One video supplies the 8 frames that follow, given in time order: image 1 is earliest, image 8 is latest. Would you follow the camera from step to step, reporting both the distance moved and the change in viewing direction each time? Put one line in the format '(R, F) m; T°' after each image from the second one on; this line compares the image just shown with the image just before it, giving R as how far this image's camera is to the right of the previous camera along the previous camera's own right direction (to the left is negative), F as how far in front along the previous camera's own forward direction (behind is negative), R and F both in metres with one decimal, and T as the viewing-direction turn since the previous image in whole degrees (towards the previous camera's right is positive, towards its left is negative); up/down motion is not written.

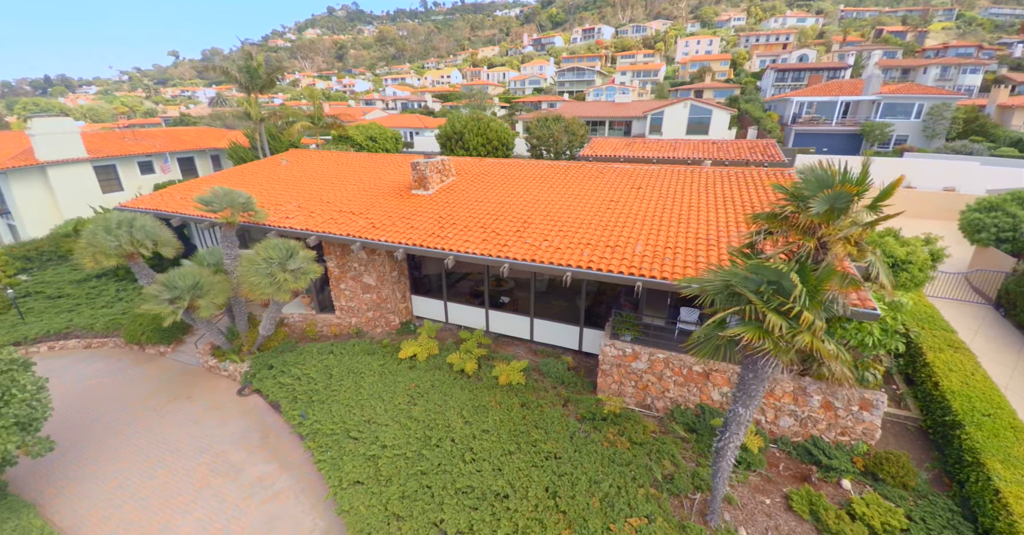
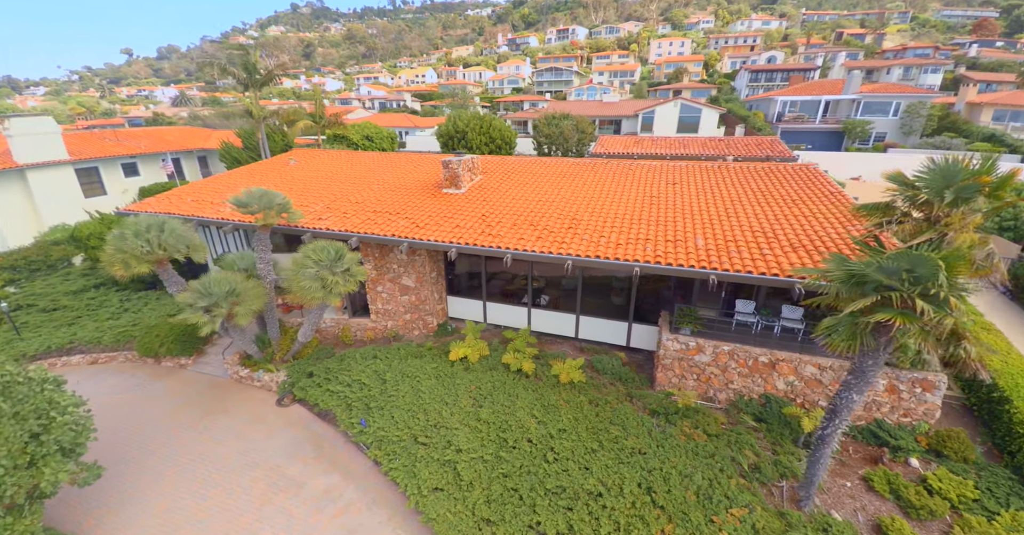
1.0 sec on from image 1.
(-2.1, +0.2) m; +4°
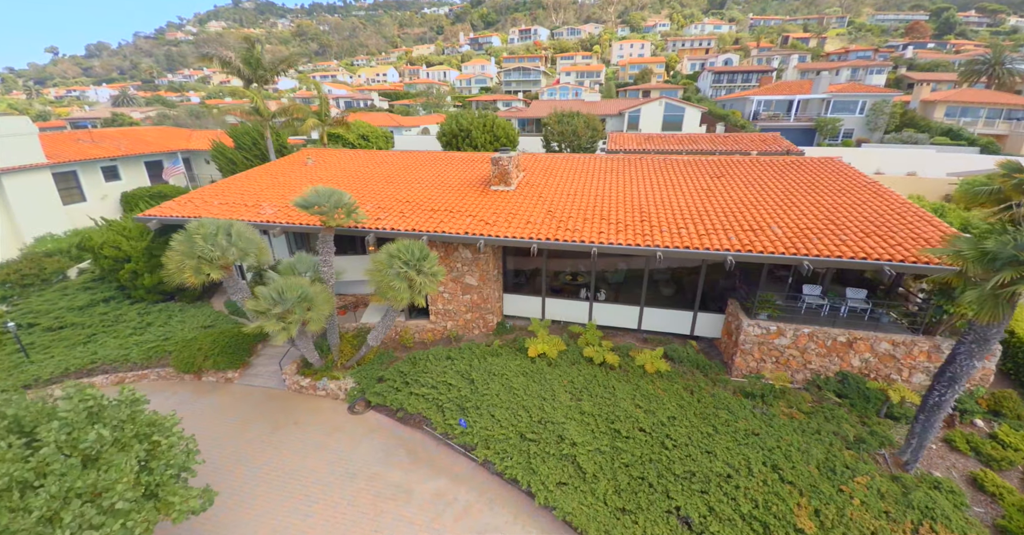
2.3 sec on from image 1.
(-3.0, +0.1) m; +5°
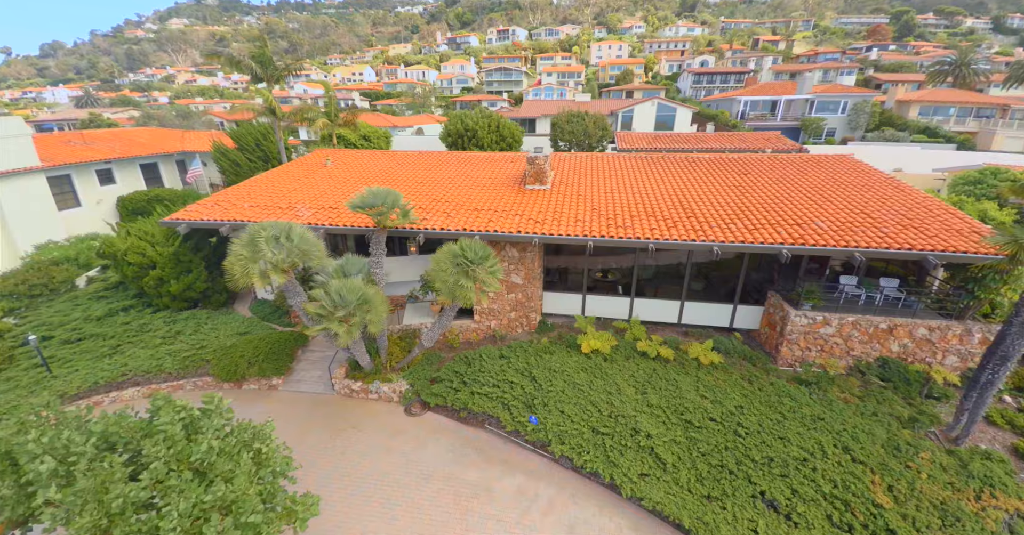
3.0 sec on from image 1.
(-2.0, 0.0) m; +3°
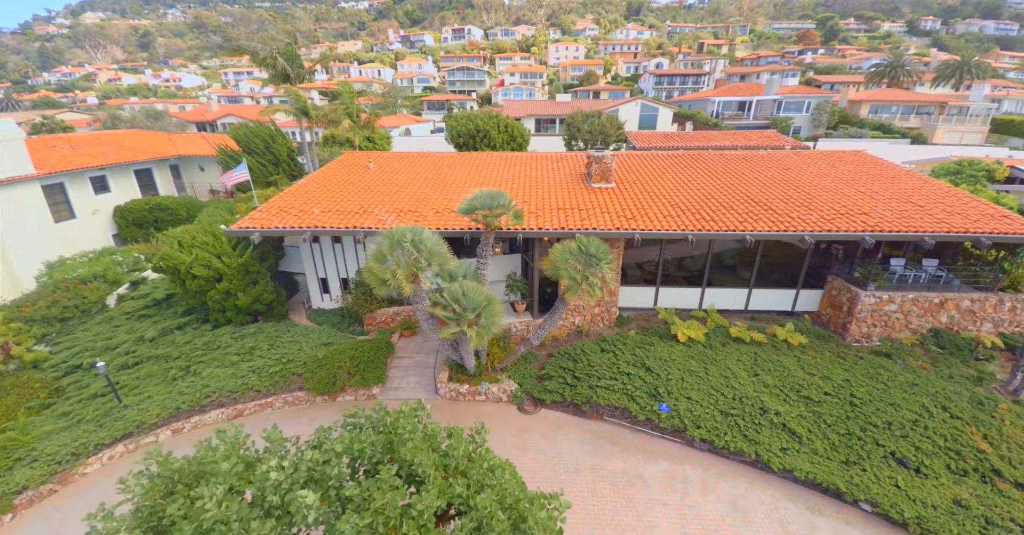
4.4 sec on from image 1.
(-4.0, 0.0) m; +6°
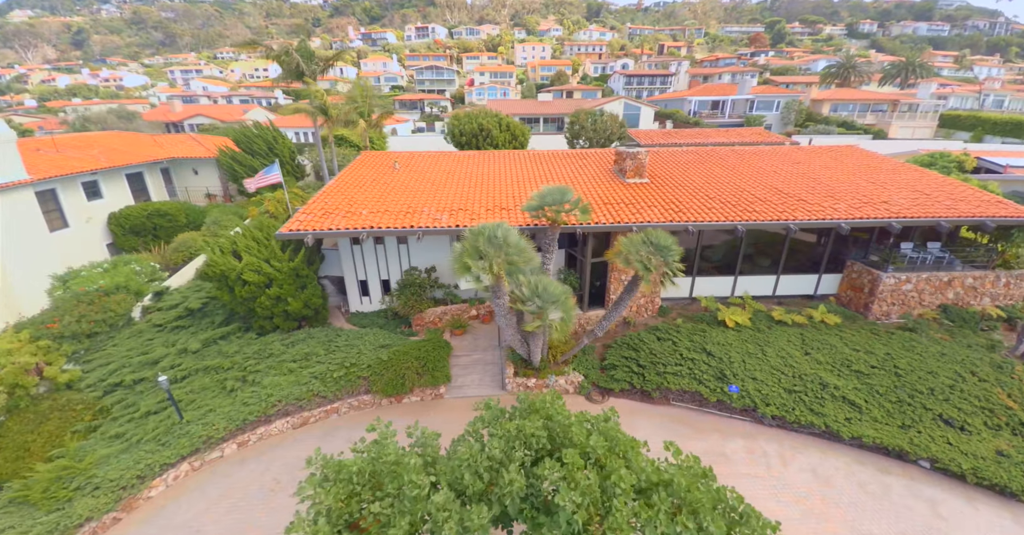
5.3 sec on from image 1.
(-2.7, -0.1) m; +5°
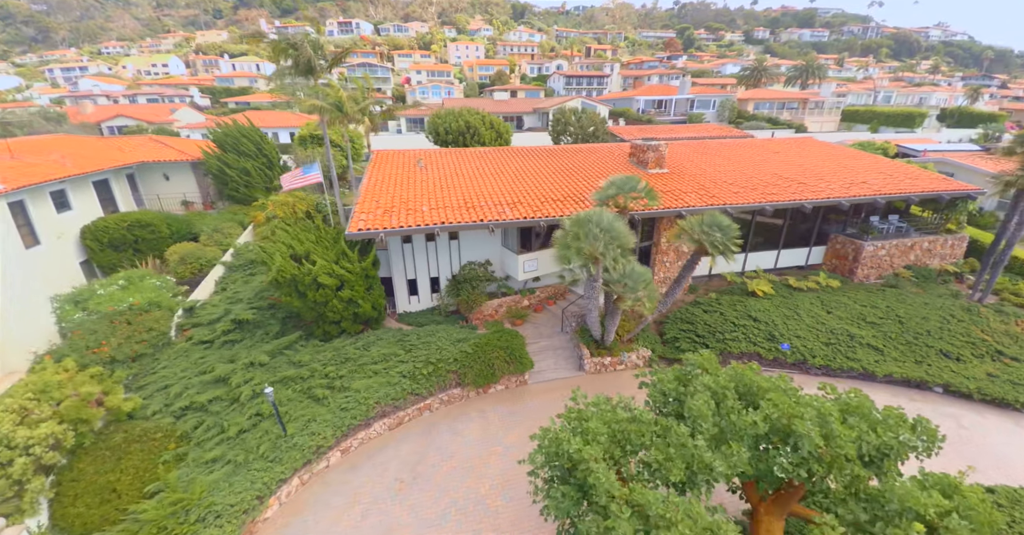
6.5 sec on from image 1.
(-4.0, -0.2) m; +9°
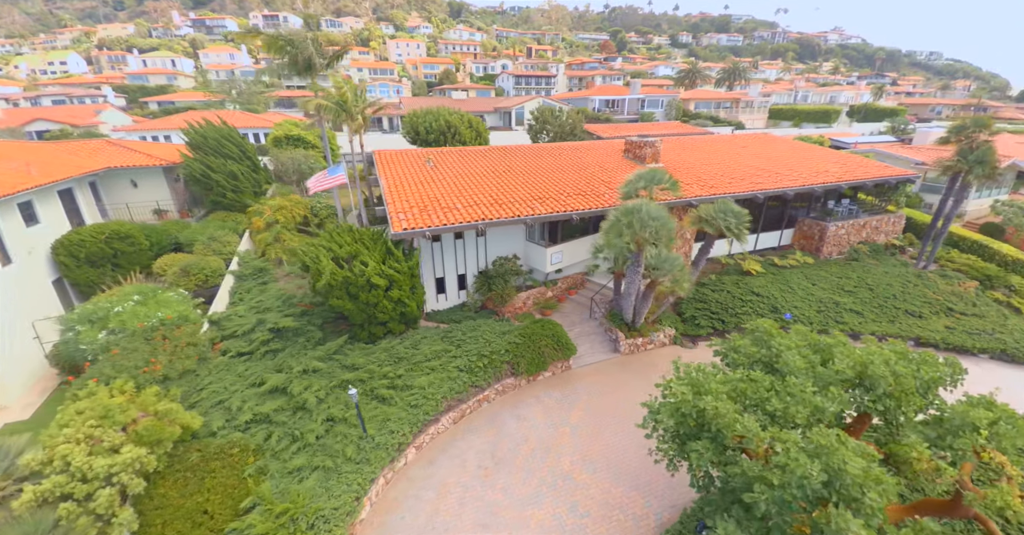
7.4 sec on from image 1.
(-2.8, -0.3) m; +8°
